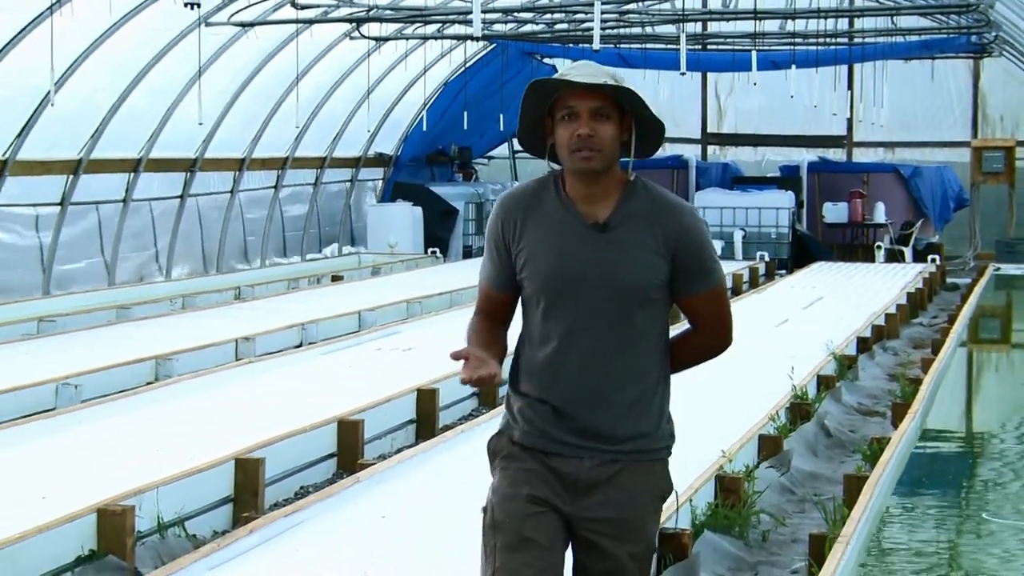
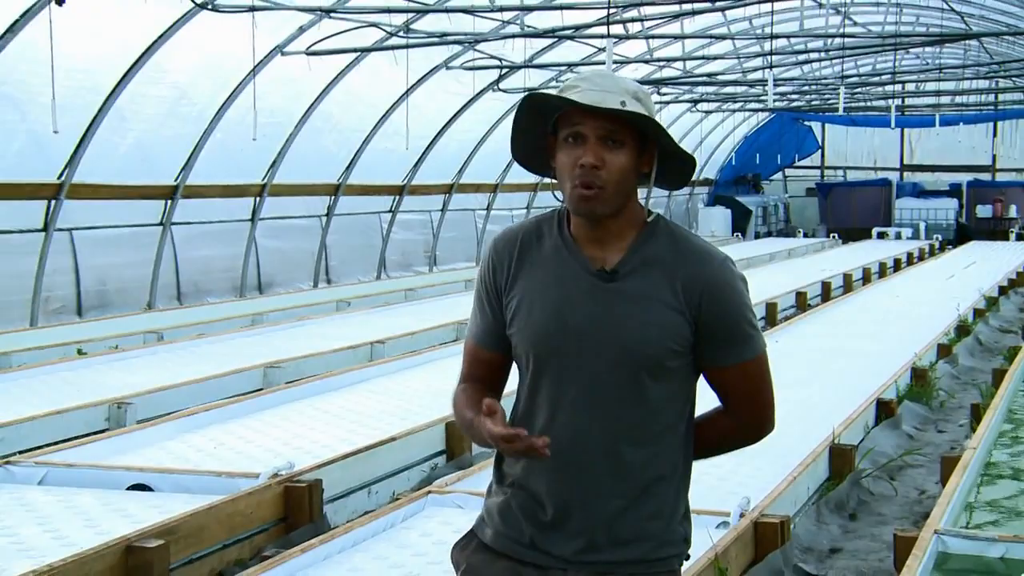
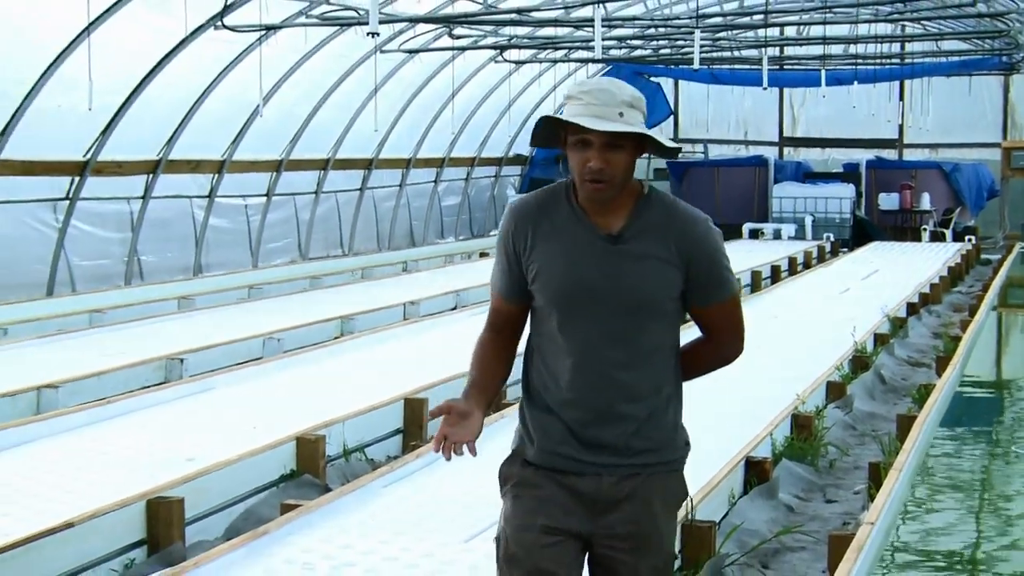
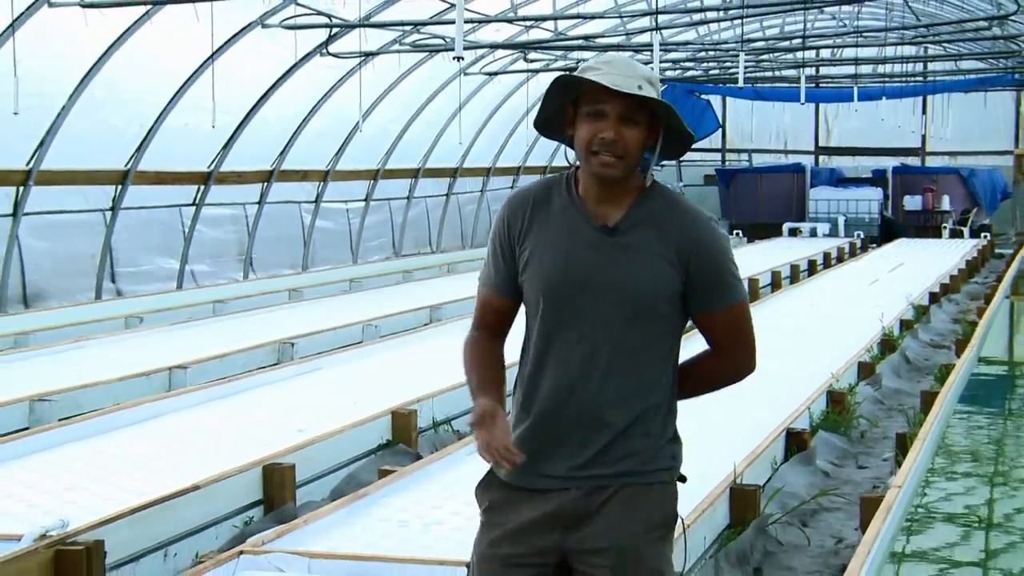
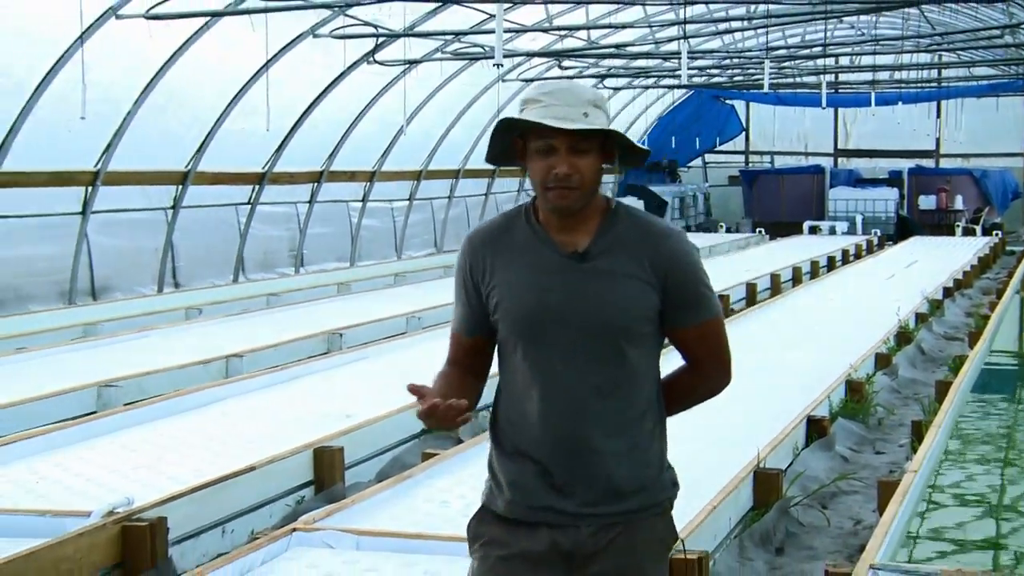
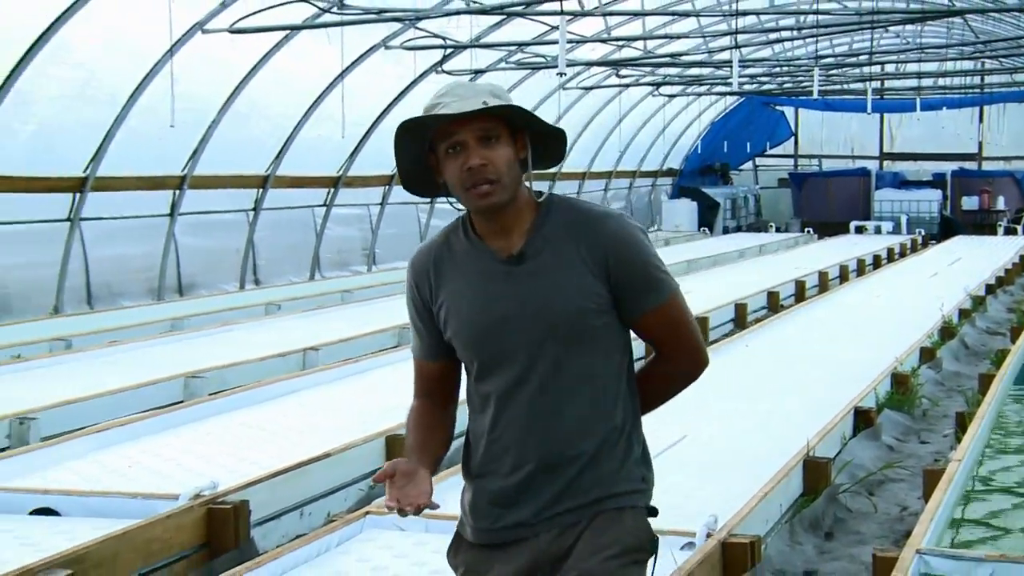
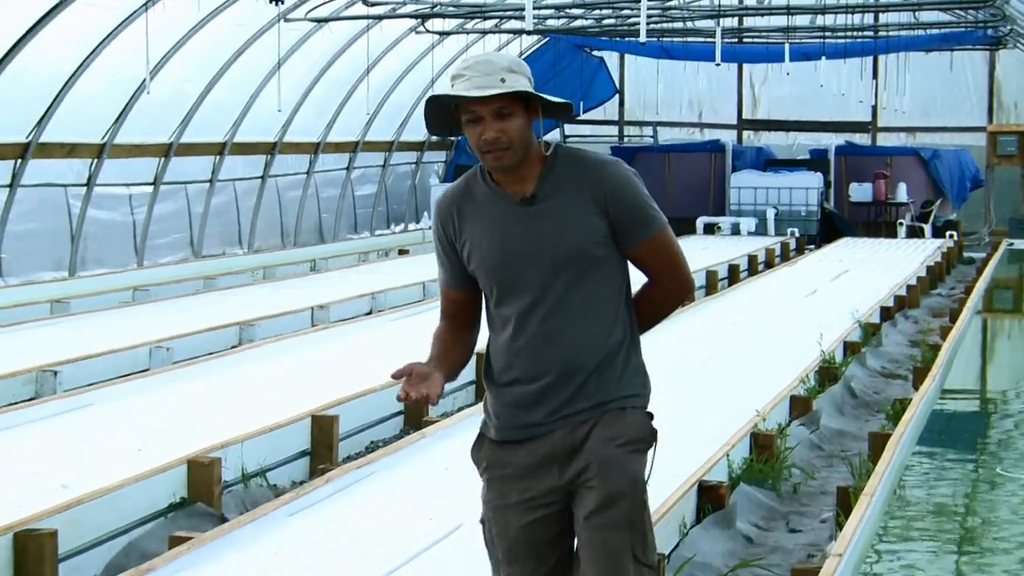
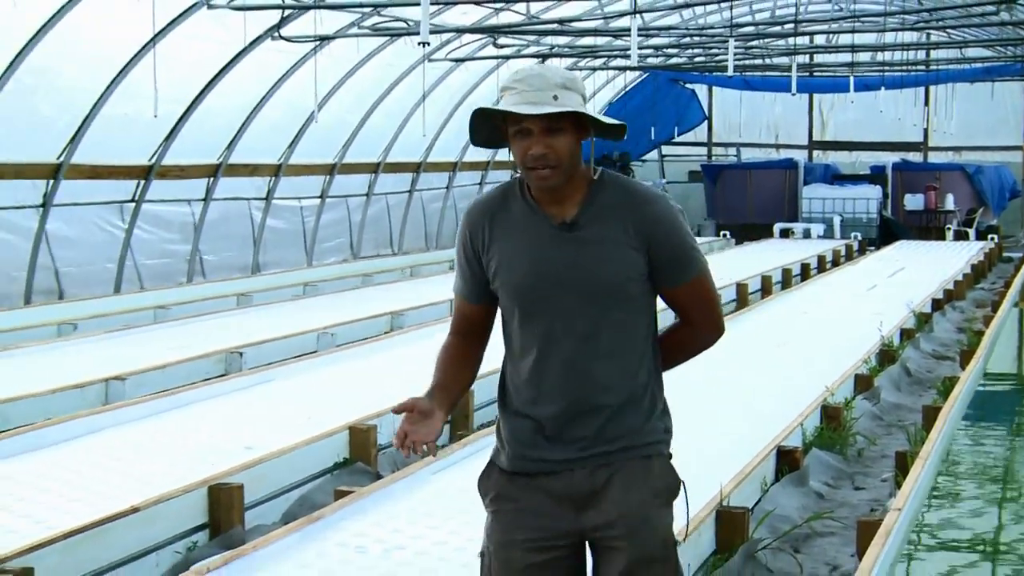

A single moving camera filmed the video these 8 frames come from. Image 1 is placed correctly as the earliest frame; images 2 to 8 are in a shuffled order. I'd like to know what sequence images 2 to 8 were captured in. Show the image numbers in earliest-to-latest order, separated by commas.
7, 3, 8, 4, 5, 6, 2
